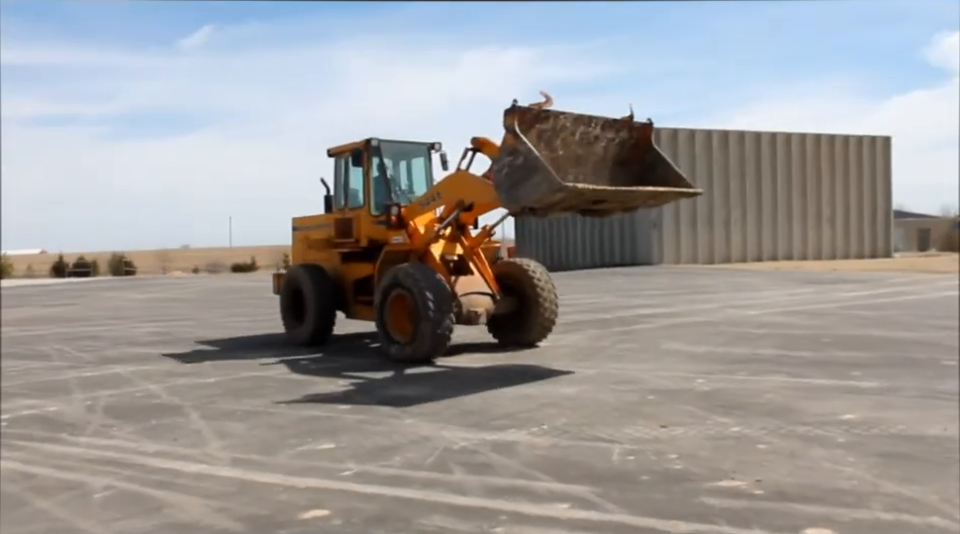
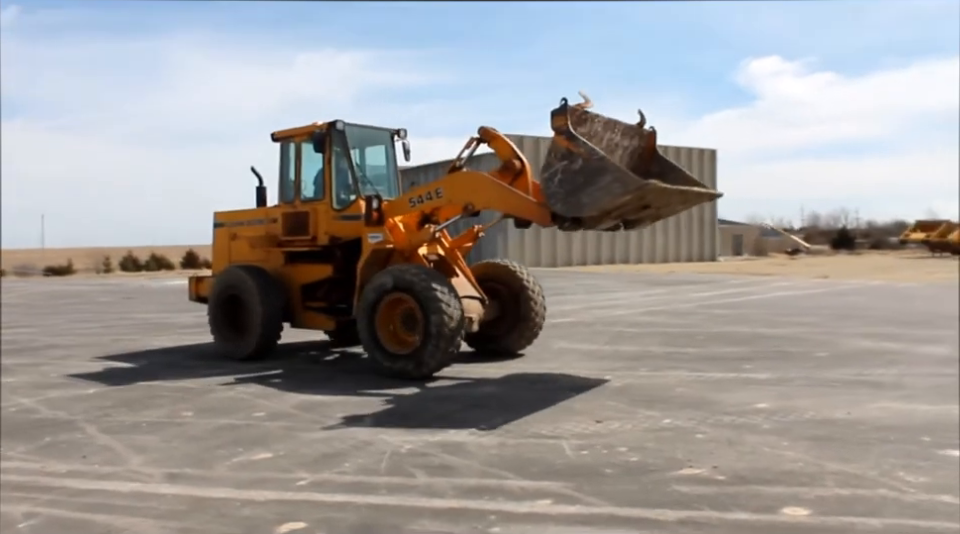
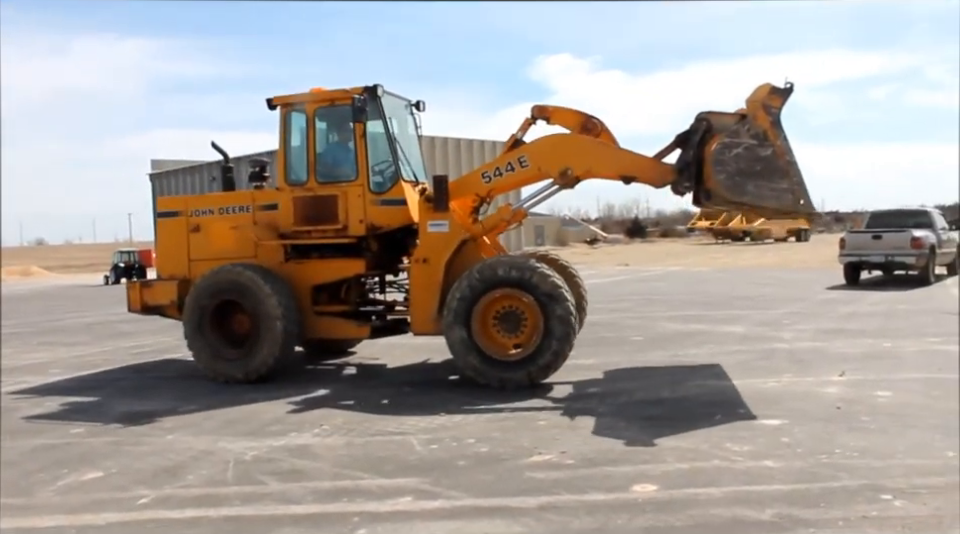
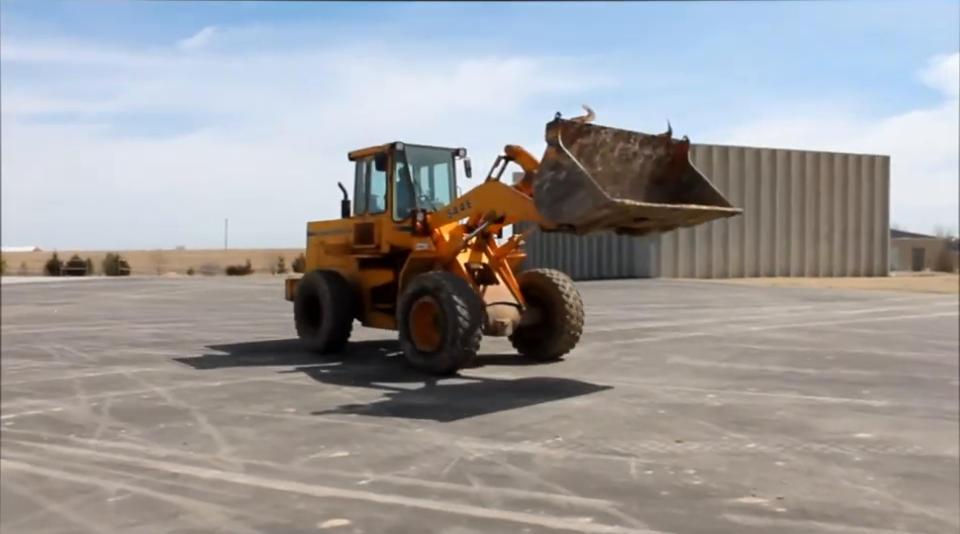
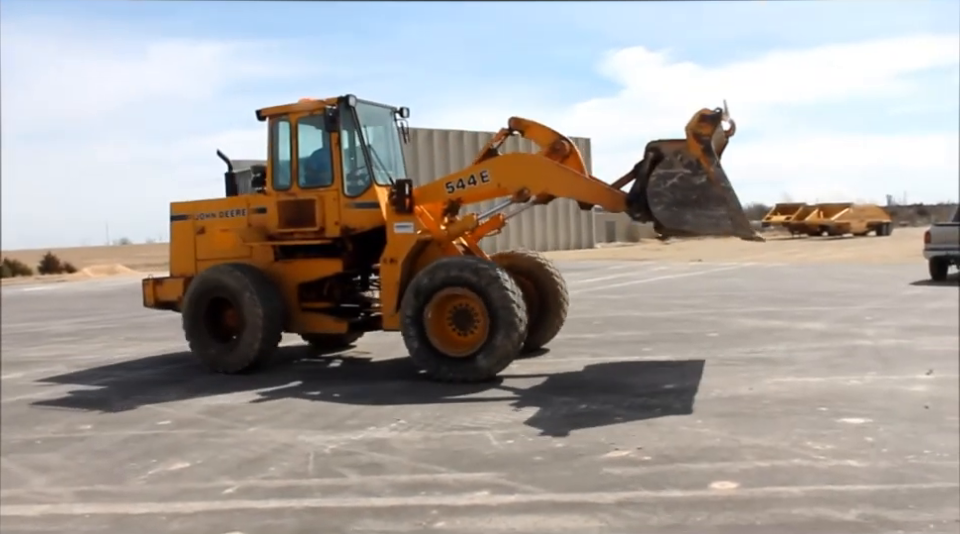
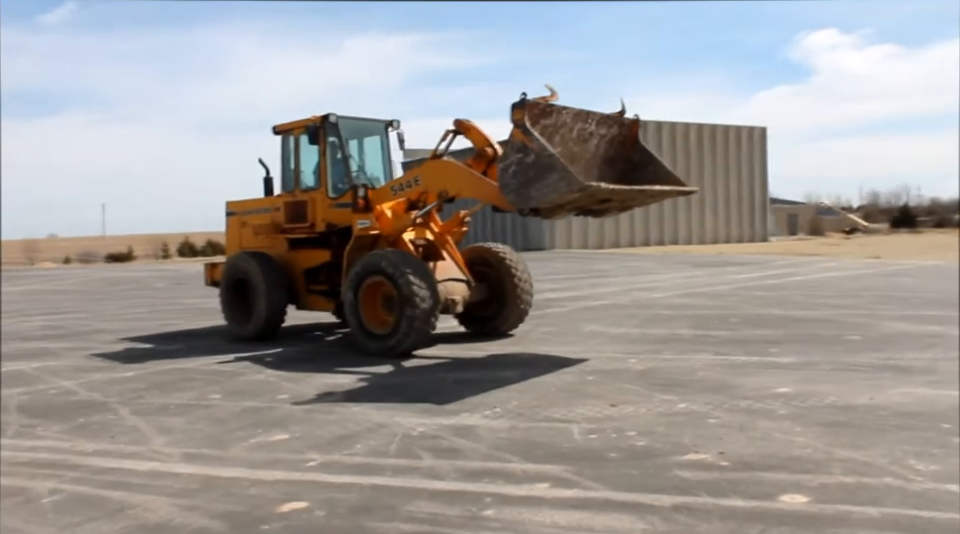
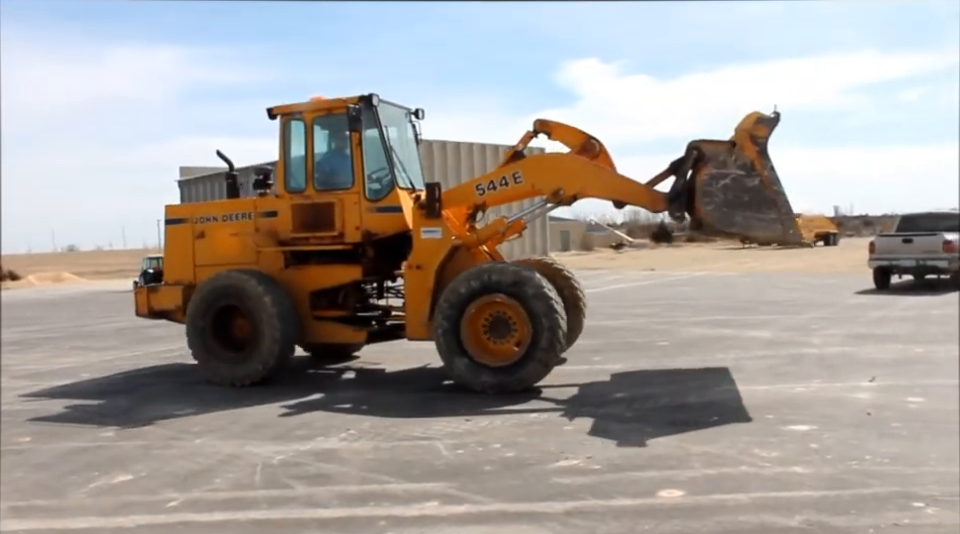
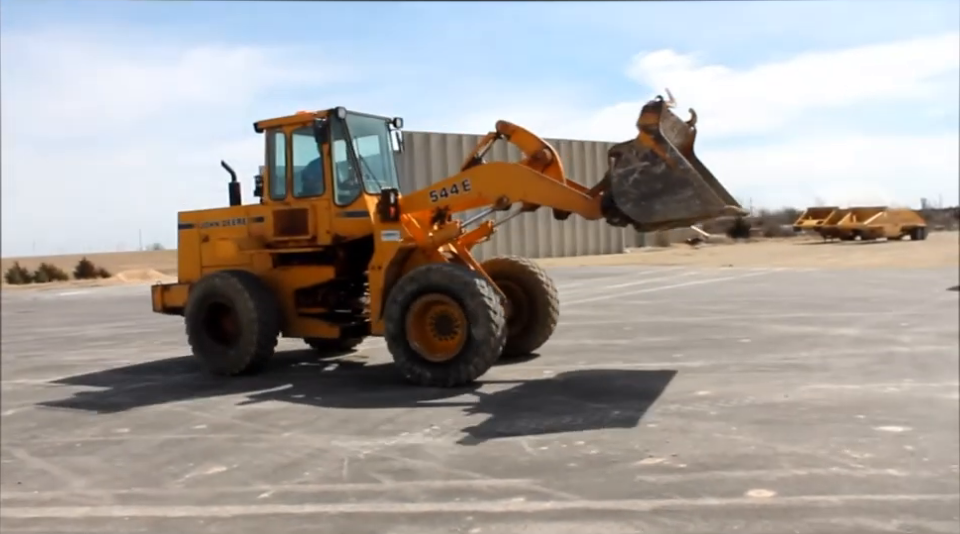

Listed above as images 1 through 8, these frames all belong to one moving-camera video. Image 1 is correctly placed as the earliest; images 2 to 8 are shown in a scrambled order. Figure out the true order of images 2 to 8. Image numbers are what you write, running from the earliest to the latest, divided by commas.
4, 6, 2, 8, 5, 7, 3
